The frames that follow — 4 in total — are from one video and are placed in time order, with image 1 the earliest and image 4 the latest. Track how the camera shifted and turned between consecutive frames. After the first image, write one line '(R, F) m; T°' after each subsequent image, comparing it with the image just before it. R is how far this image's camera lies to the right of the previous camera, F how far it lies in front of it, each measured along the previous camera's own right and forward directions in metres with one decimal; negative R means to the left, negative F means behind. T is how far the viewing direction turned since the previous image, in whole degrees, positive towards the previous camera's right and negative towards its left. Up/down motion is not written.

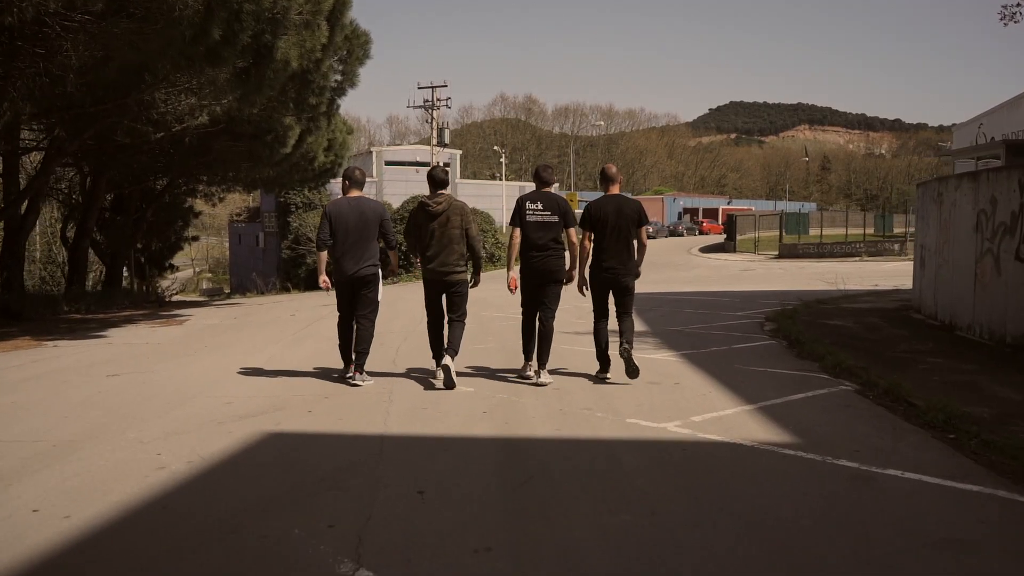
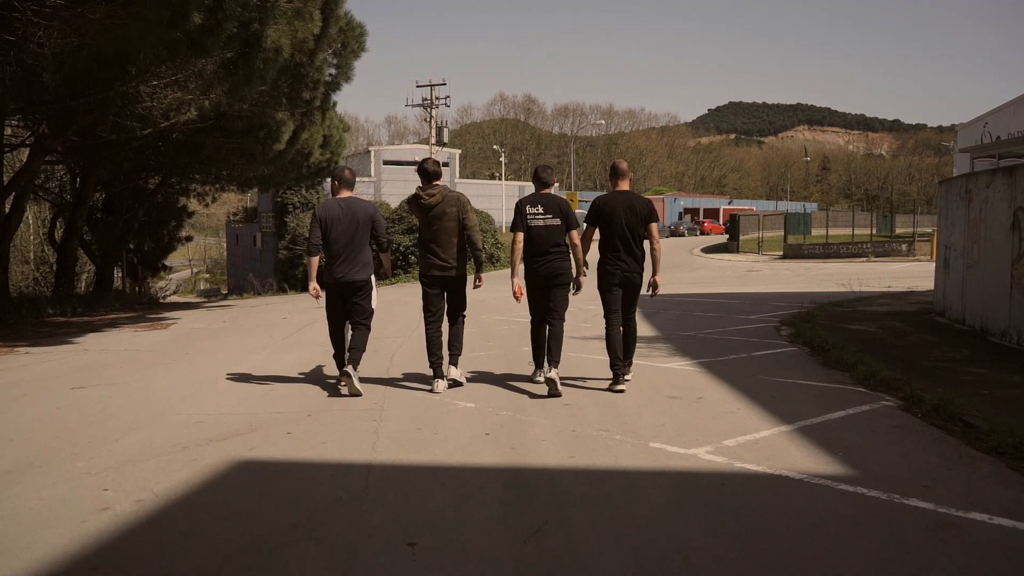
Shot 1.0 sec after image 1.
(0.0, +0.7) m; 0°
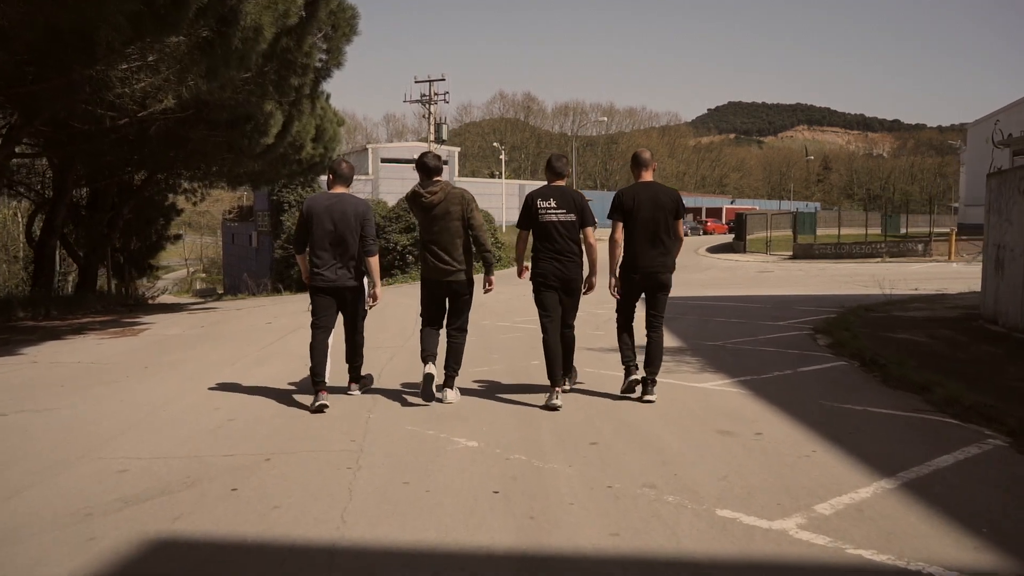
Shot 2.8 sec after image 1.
(-0.1, +1.2) m; 0°
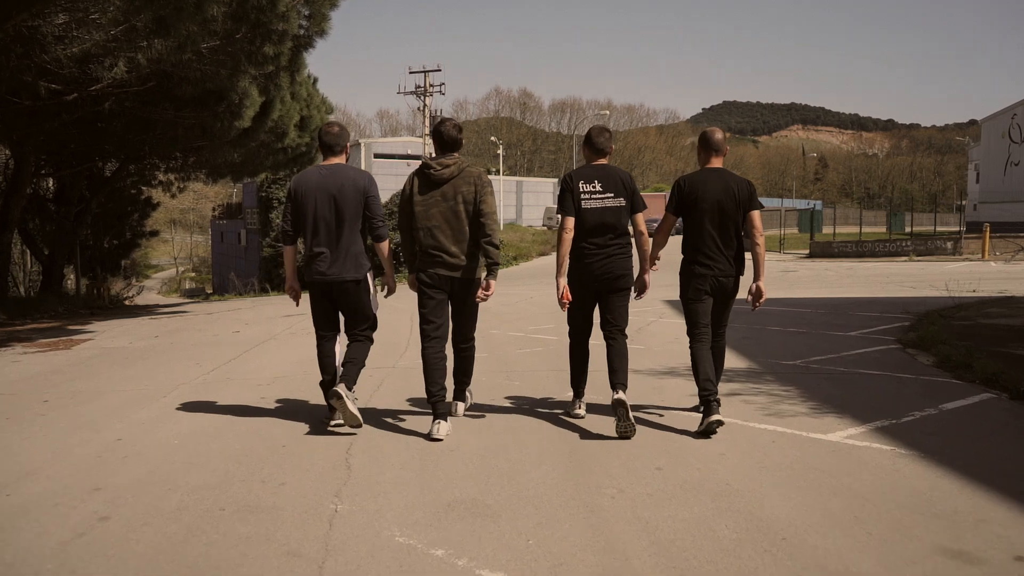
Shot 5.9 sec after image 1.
(-0.3, +2.2) m; 0°
